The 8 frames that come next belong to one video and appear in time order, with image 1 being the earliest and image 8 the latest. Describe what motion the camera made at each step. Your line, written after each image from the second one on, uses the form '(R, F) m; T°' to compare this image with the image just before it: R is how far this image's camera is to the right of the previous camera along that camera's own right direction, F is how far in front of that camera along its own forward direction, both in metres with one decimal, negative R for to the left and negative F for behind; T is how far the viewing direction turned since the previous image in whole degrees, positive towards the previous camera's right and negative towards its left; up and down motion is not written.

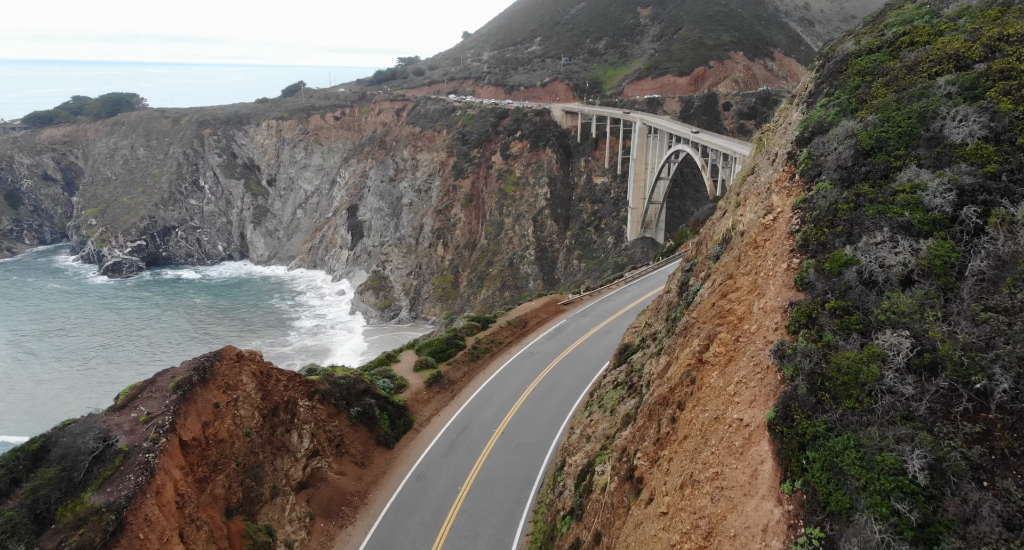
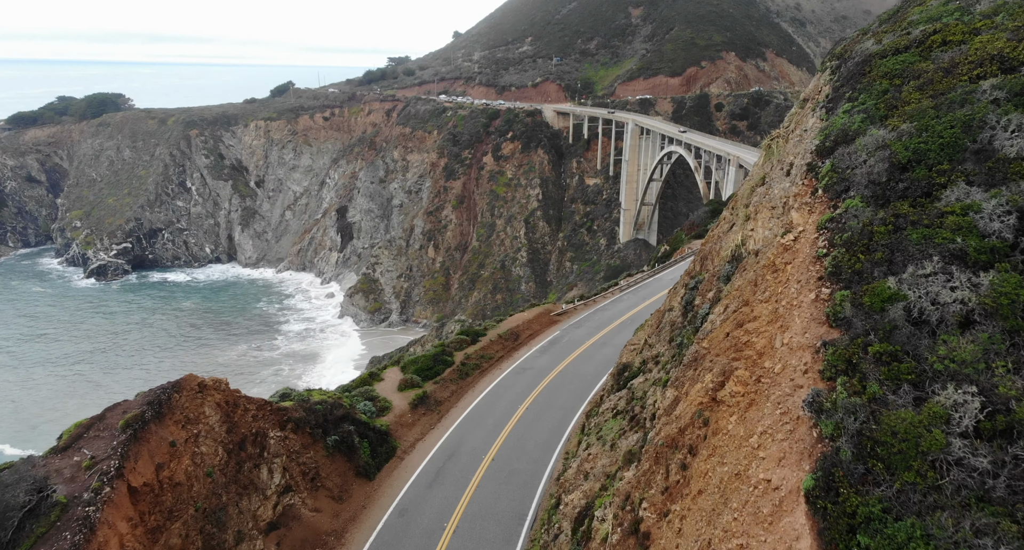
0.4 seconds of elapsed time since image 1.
(0.0, +0.6) m; +1°
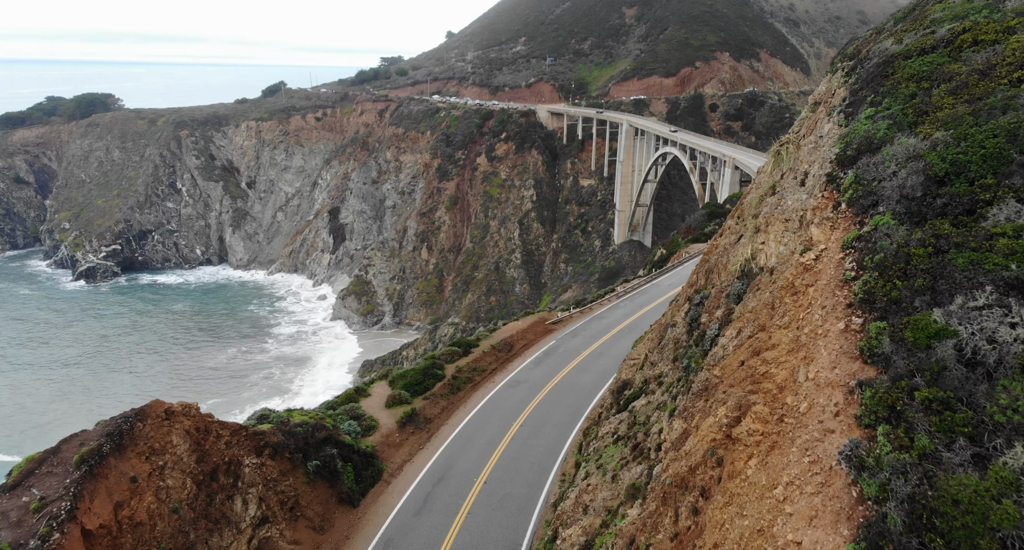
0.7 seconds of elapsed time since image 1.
(0.0, +0.5) m; +1°
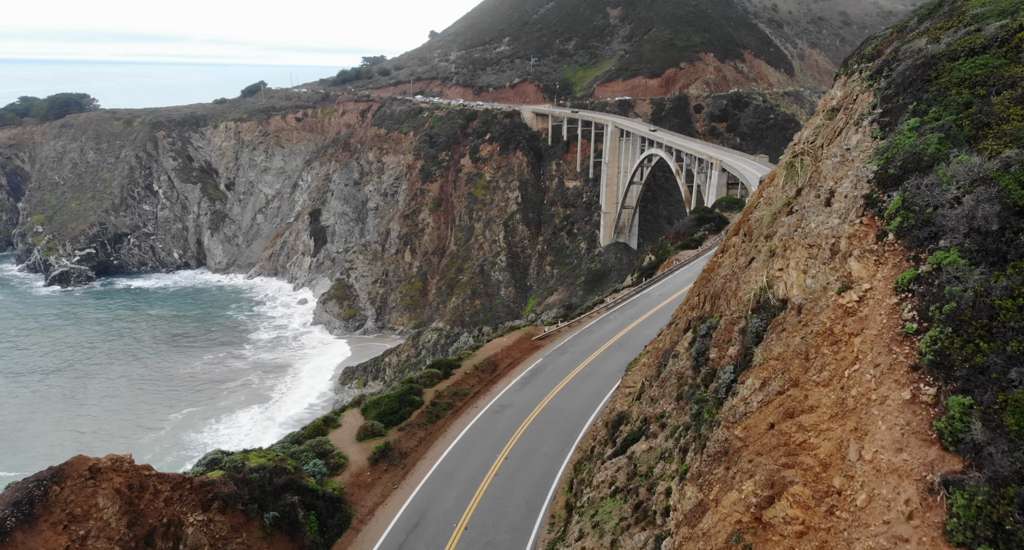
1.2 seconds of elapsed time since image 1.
(0.0, +0.8) m; +1°
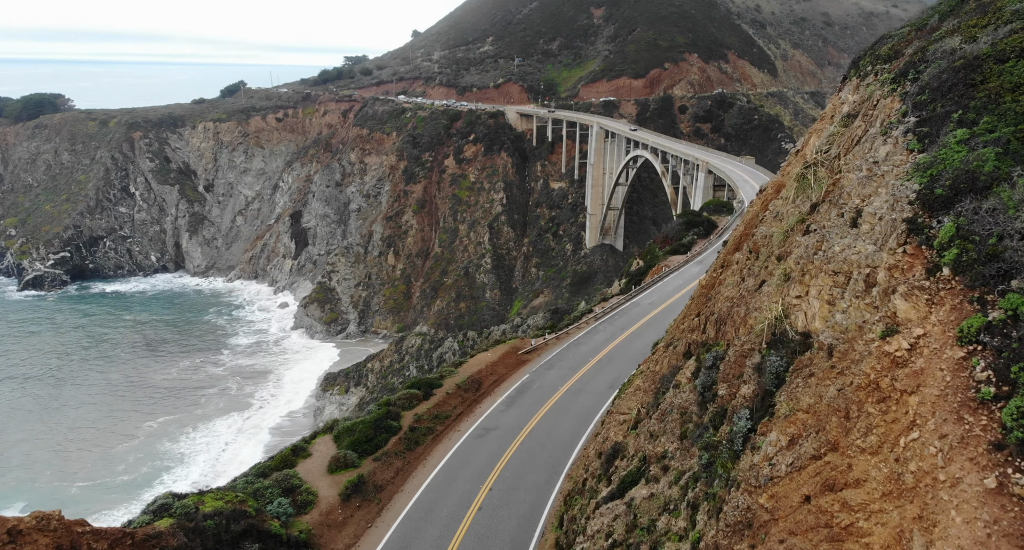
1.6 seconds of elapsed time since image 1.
(0.0, +0.6) m; +1°
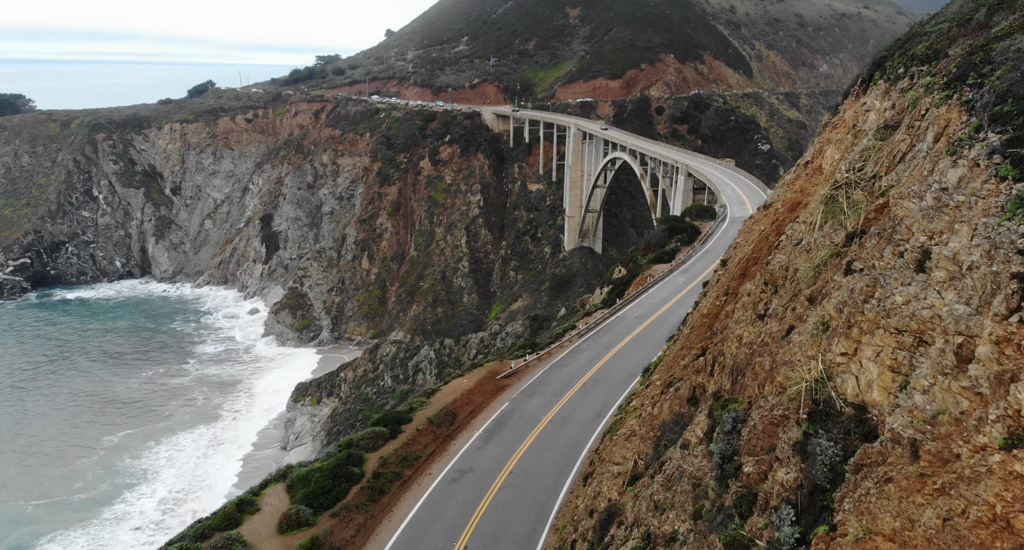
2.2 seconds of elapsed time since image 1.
(0.0, +1.0) m; +2°
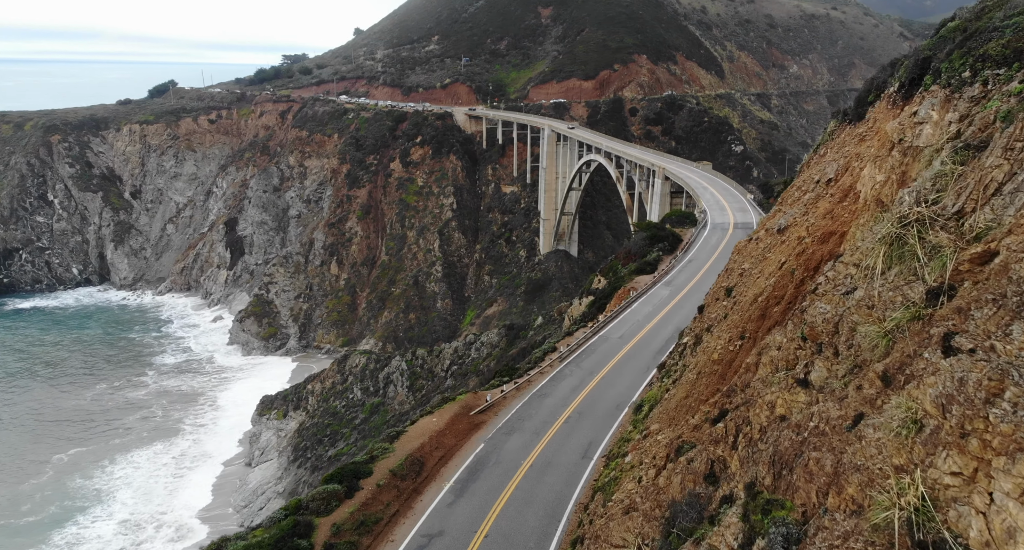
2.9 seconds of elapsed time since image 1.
(0.0, +1.2) m; +2°
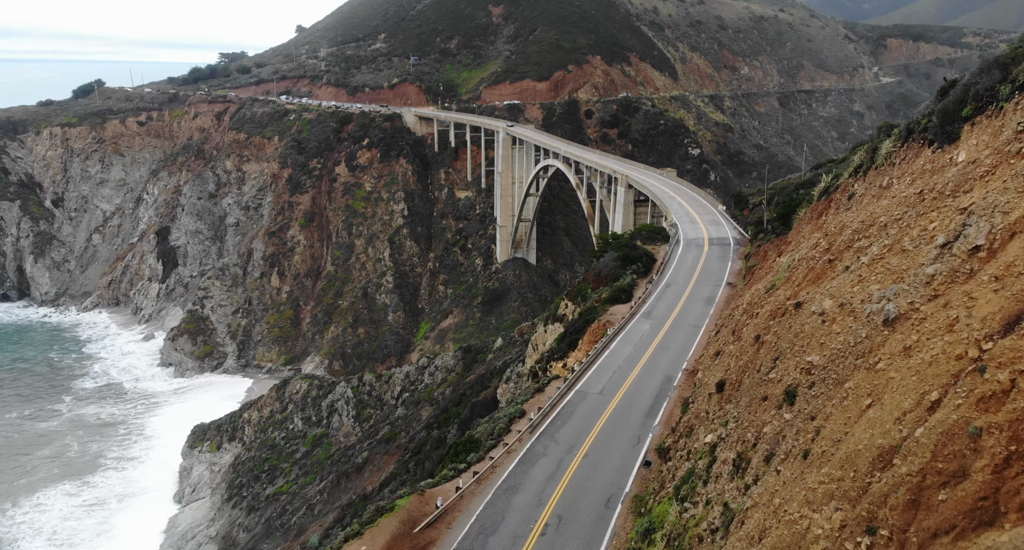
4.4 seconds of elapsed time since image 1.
(0.0, +2.5) m; +4°
